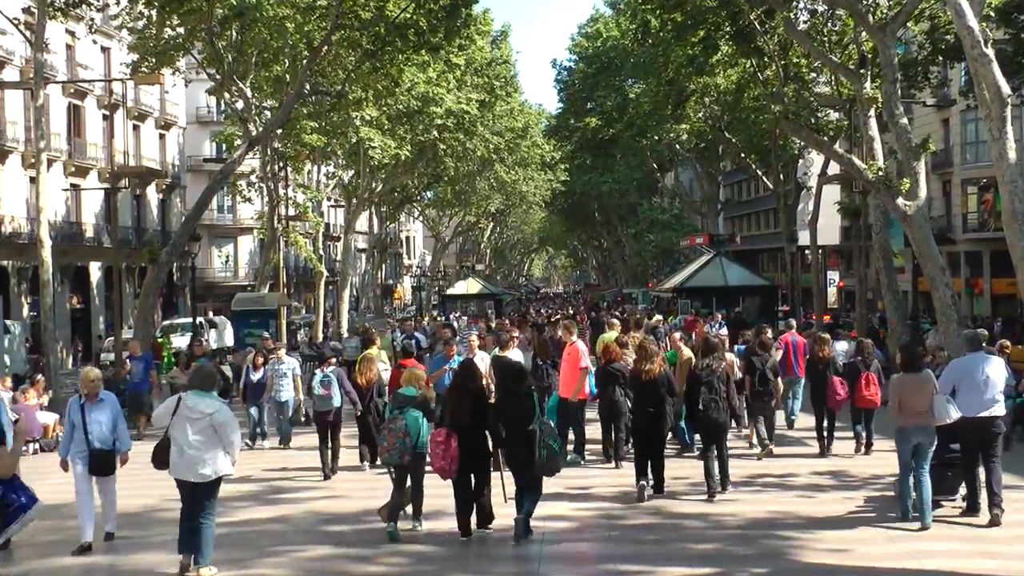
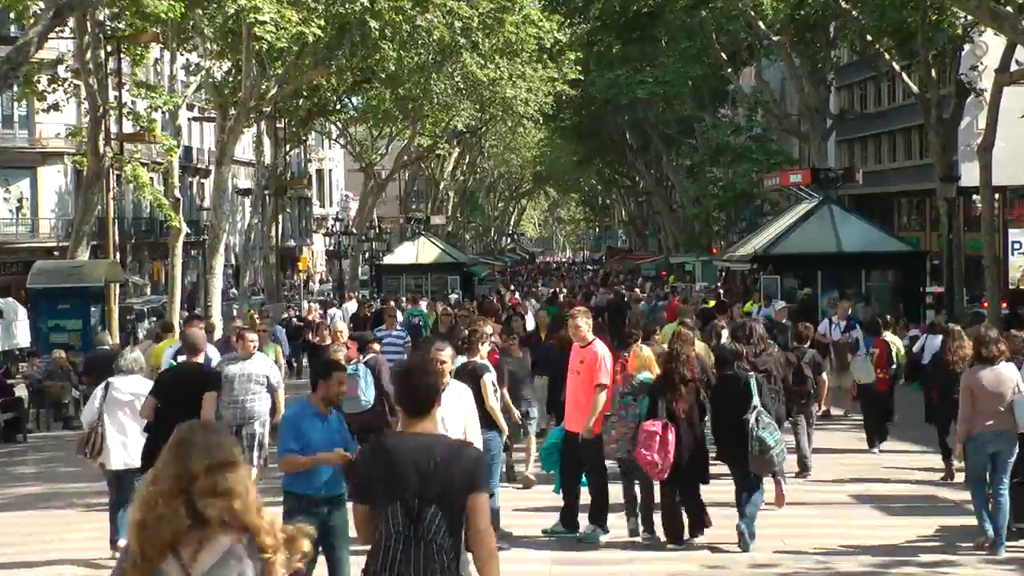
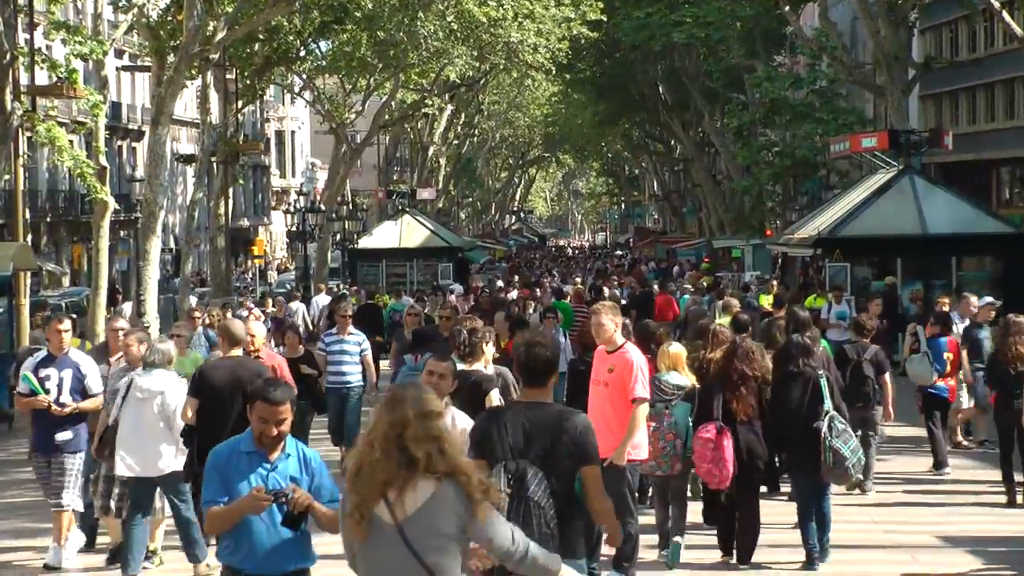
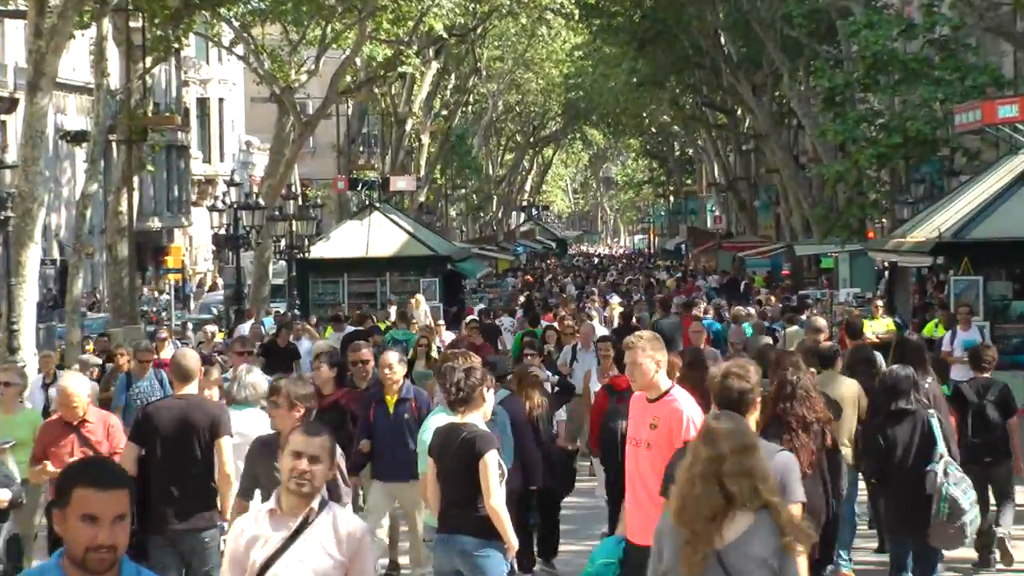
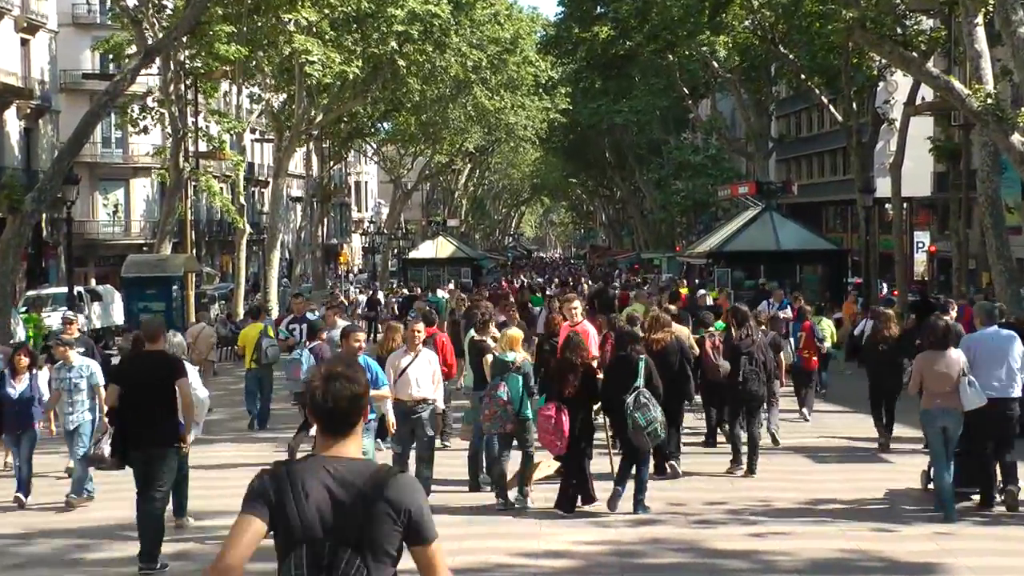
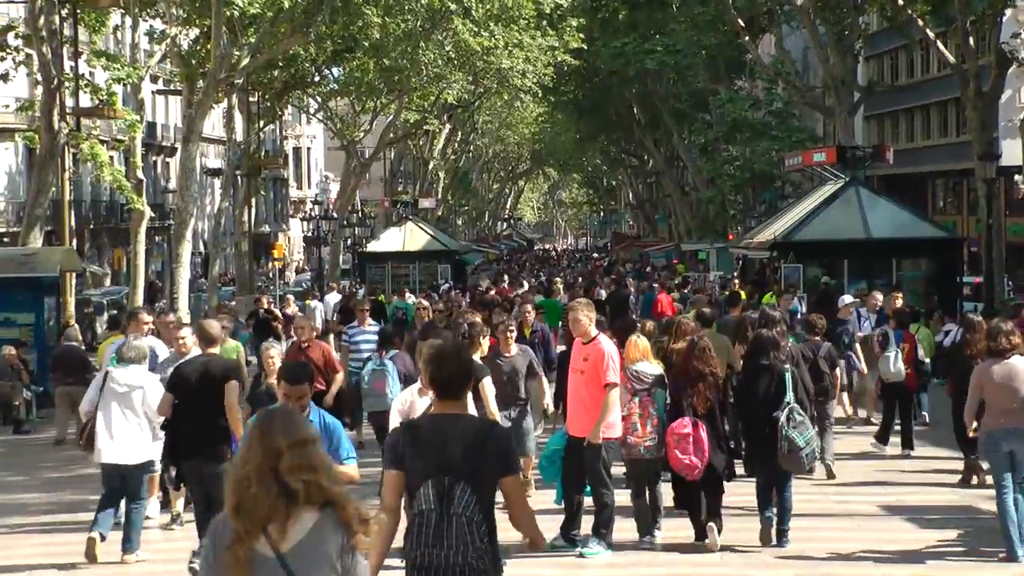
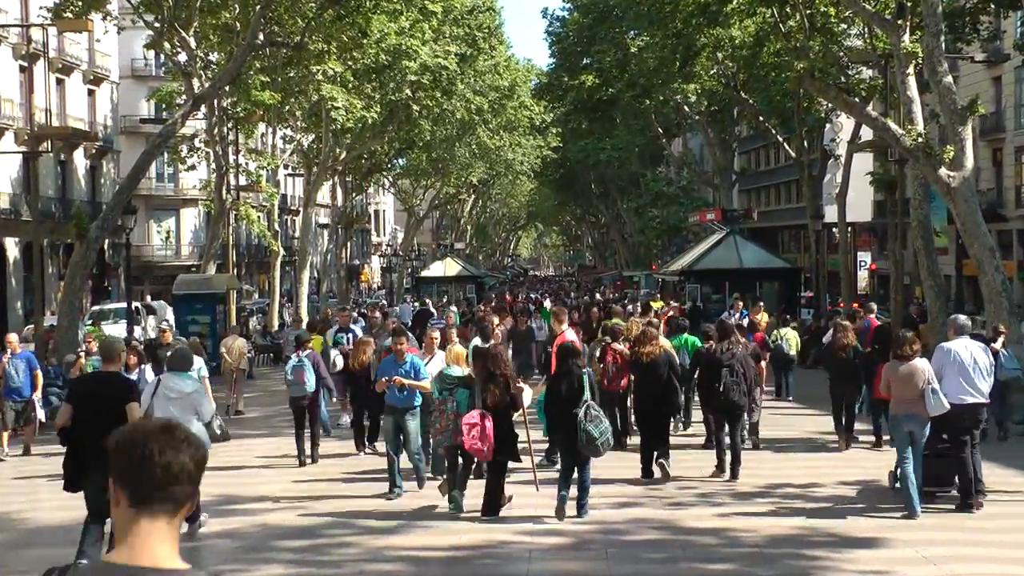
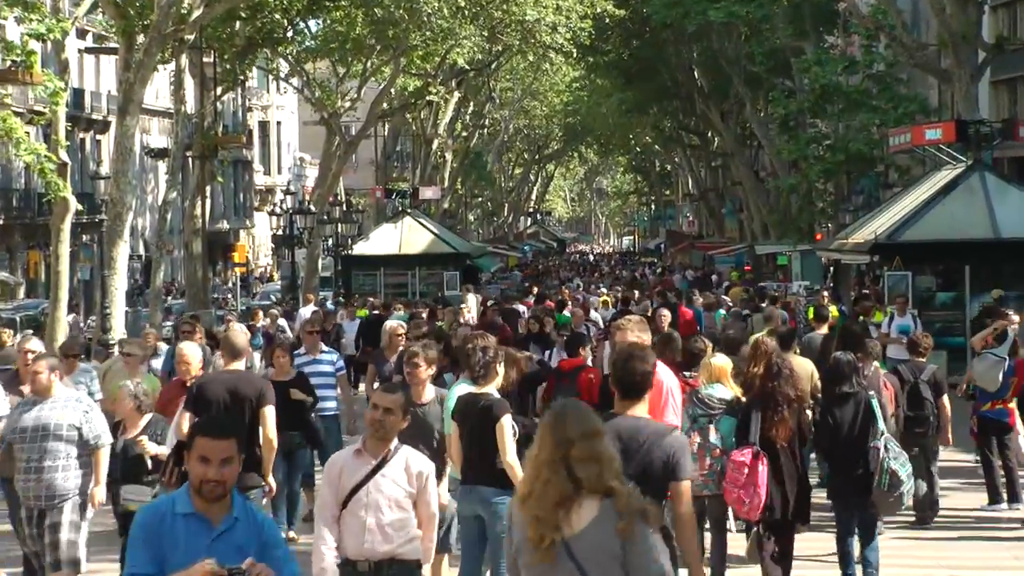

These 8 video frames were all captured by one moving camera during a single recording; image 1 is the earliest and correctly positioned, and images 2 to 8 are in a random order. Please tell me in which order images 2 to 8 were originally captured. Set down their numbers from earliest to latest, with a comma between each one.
7, 5, 2, 6, 3, 8, 4
